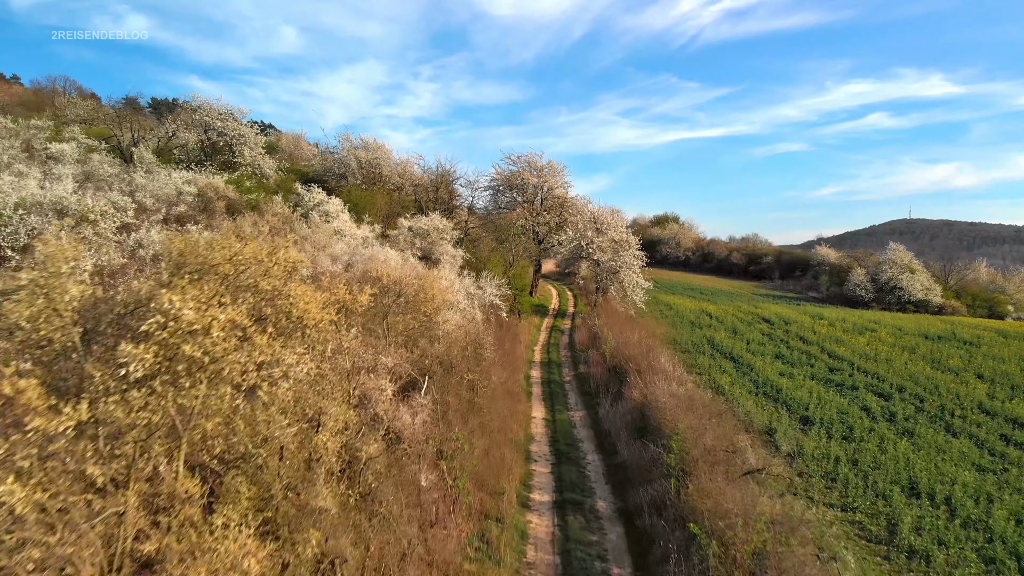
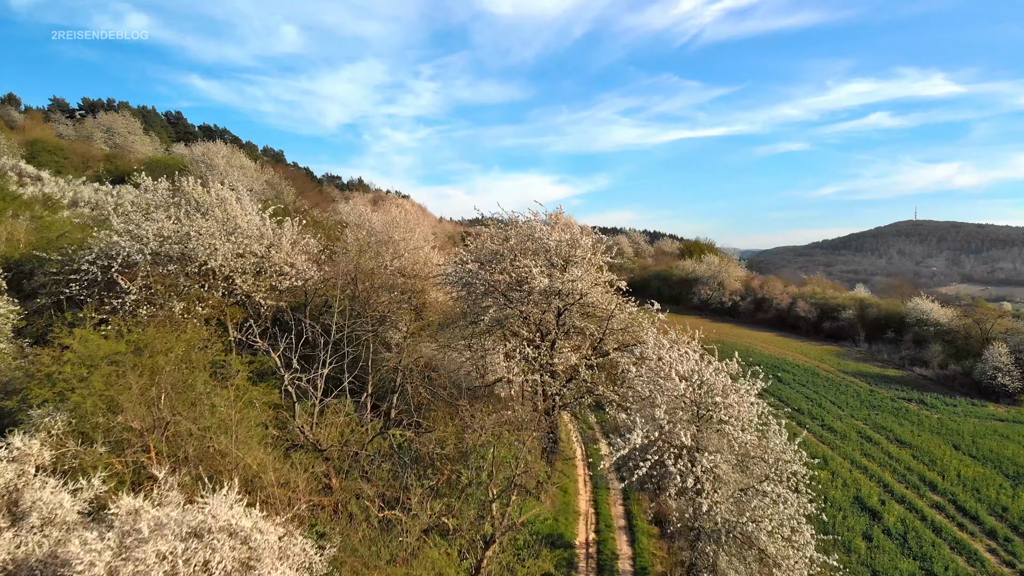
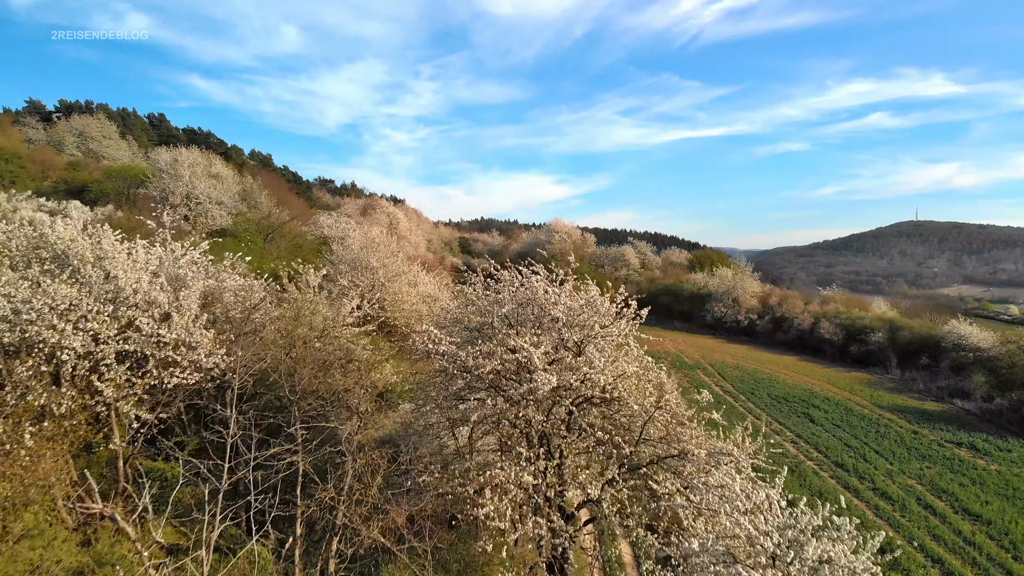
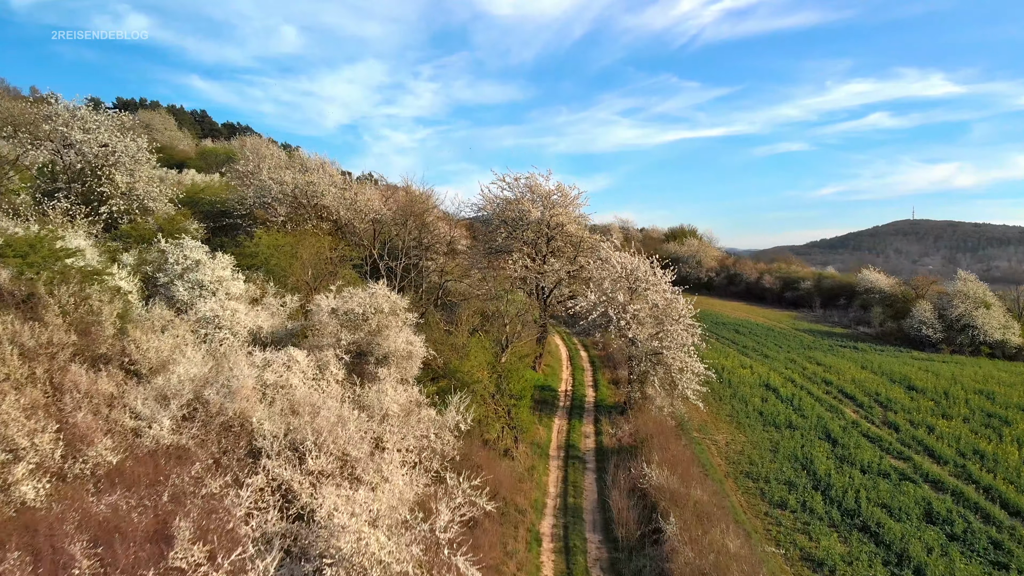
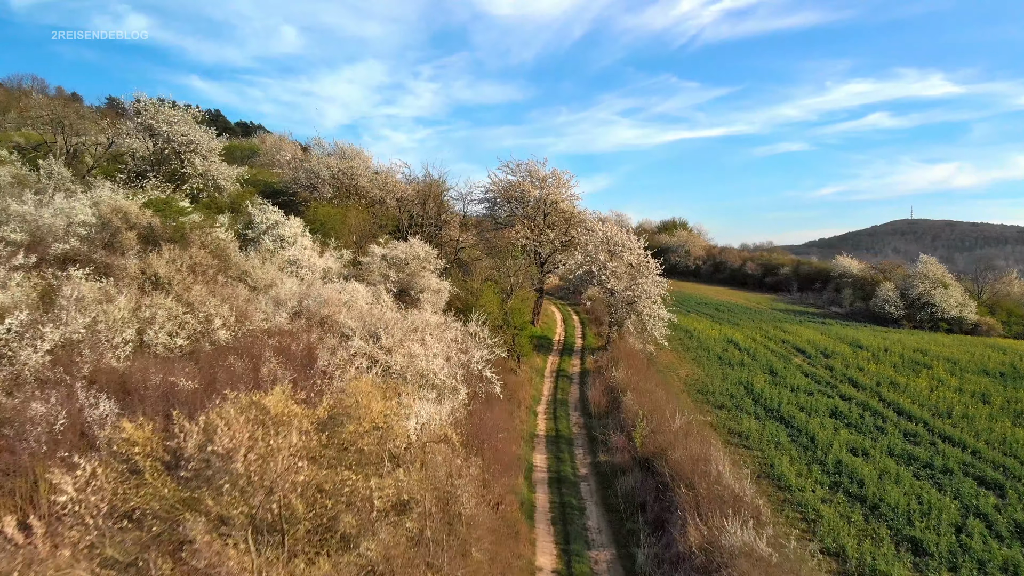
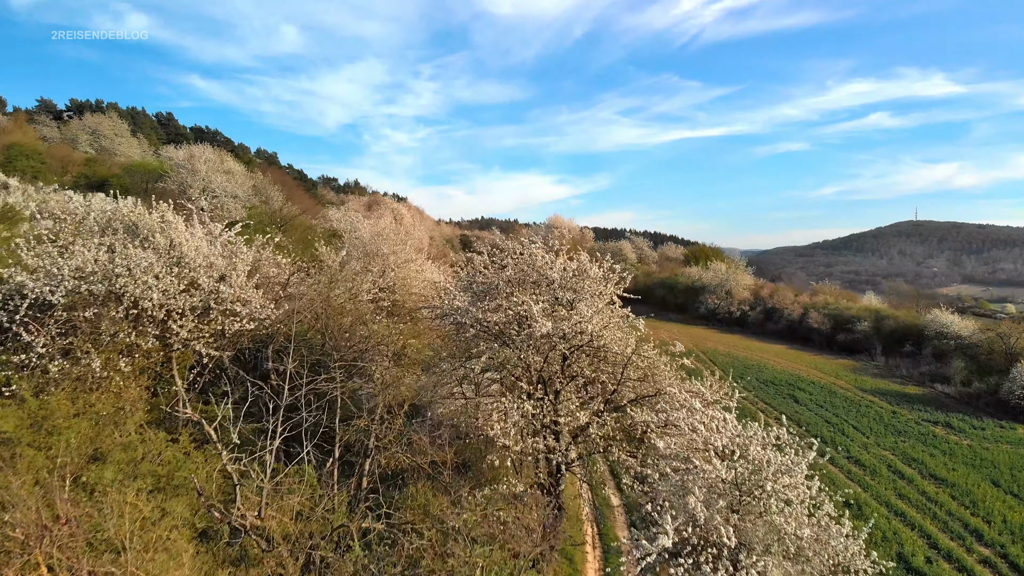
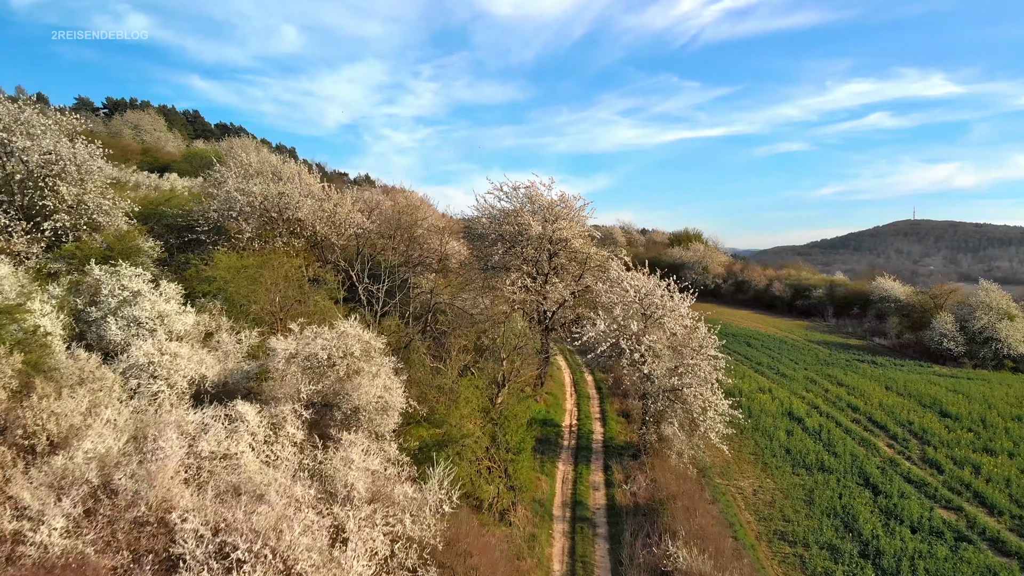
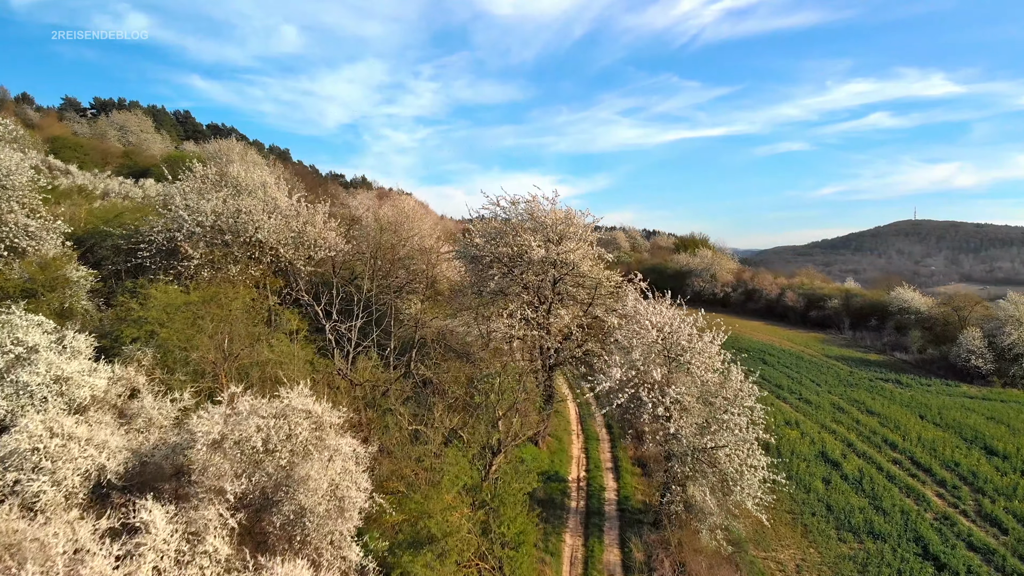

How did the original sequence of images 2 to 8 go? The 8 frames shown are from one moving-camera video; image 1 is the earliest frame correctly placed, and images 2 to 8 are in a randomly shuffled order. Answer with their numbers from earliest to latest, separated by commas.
5, 4, 7, 8, 2, 6, 3
